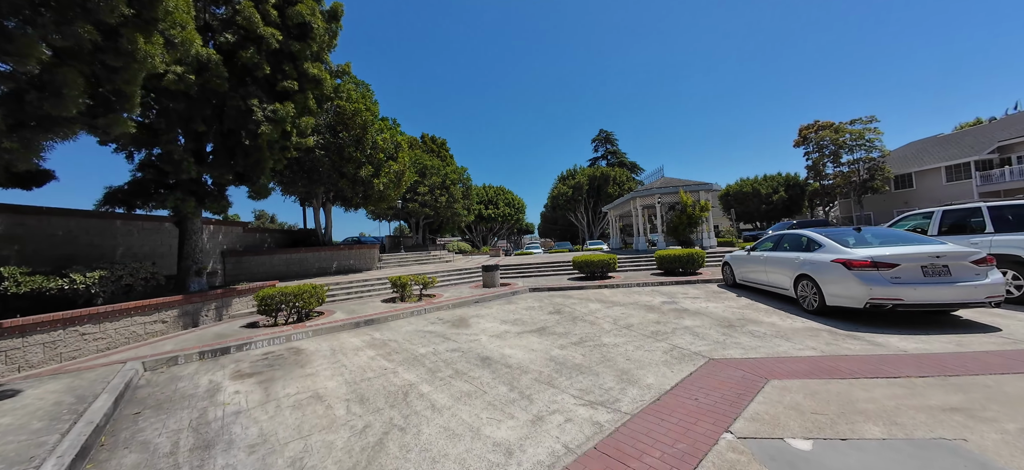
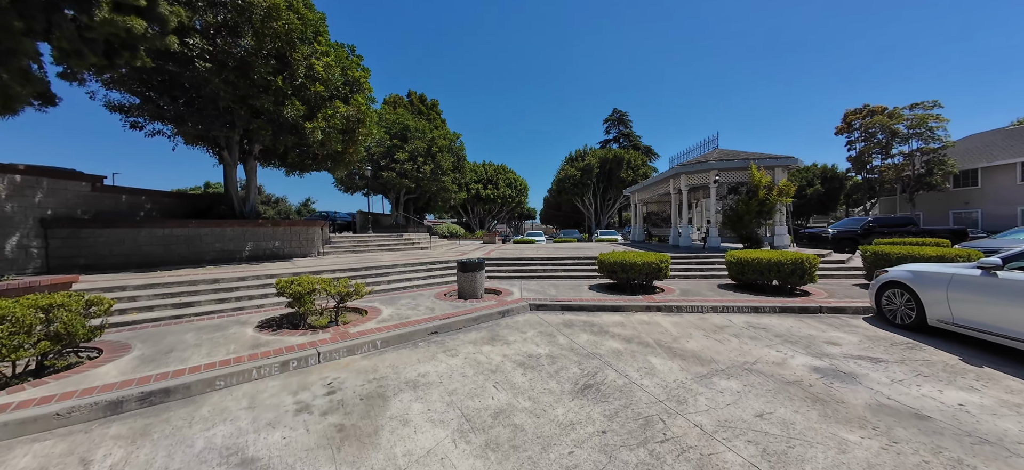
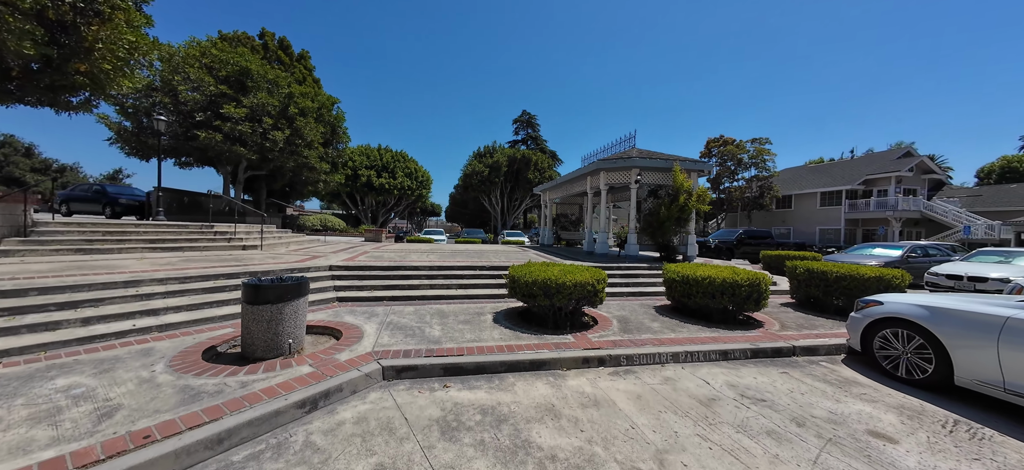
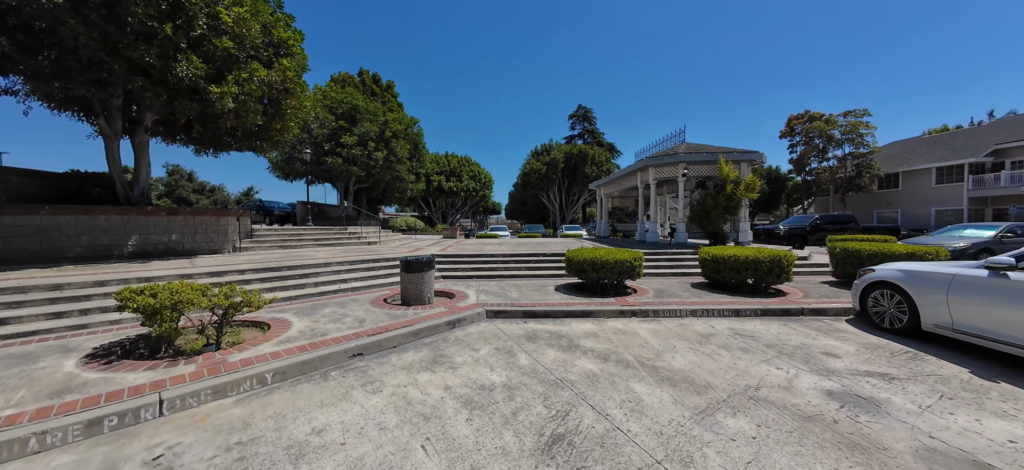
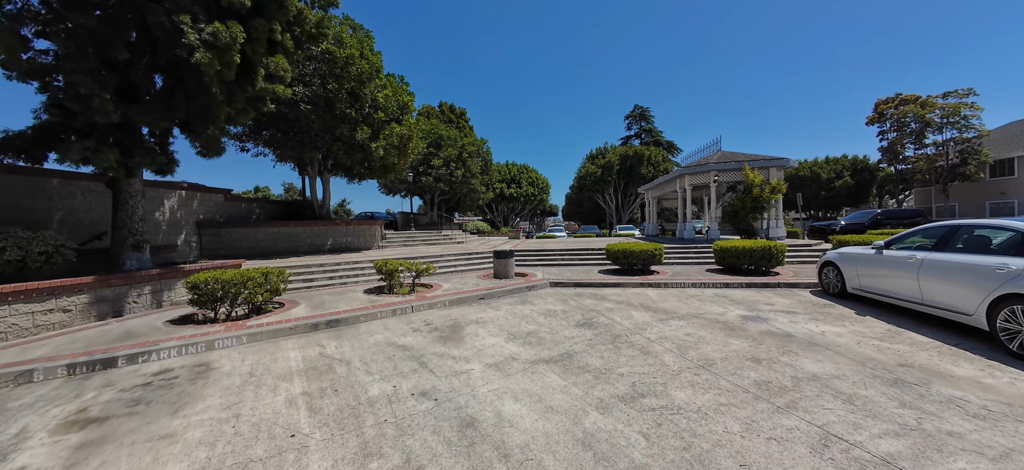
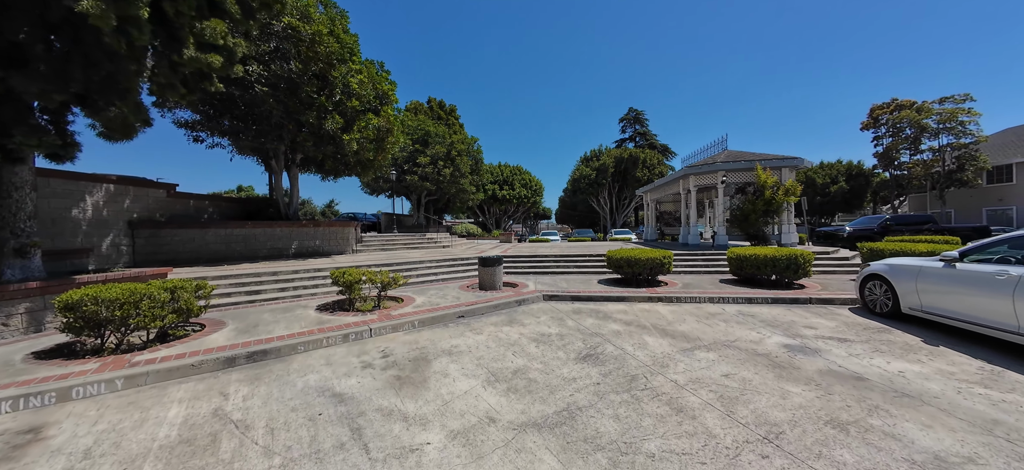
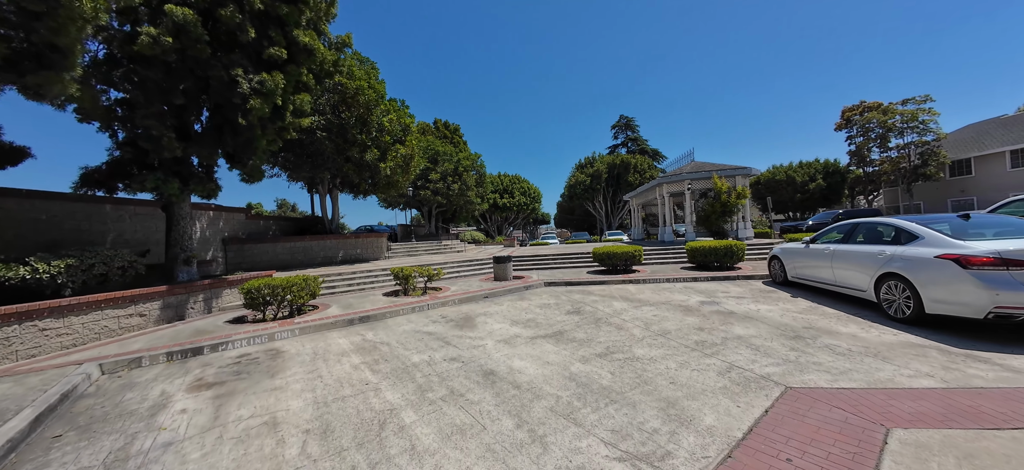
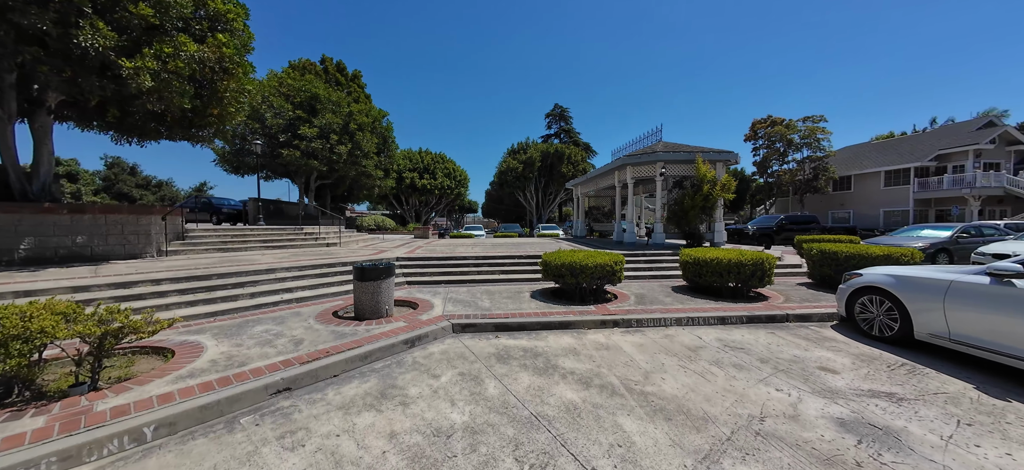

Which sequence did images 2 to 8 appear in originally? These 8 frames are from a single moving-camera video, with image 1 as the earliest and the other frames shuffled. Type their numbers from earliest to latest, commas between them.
7, 5, 6, 2, 4, 8, 3
